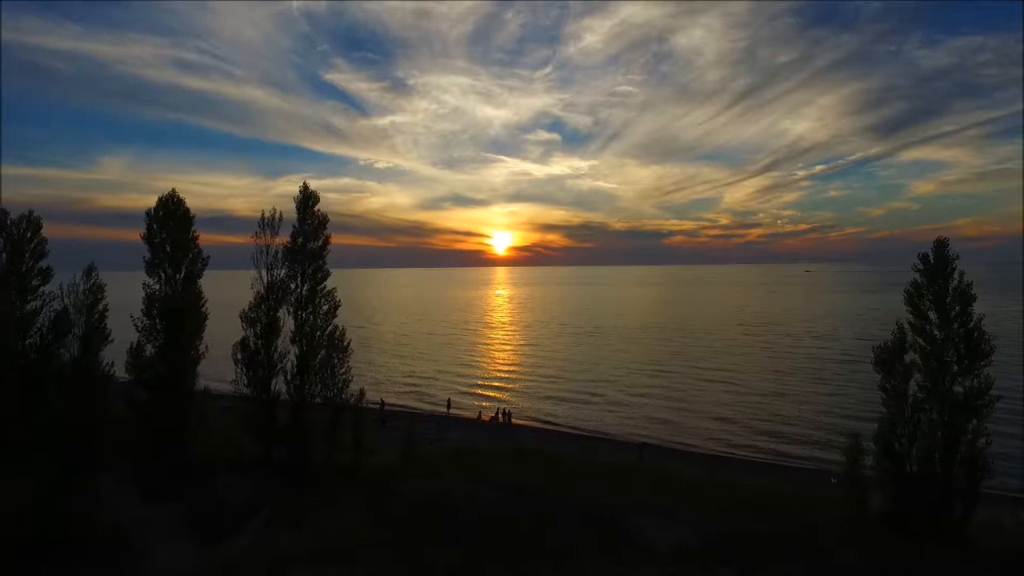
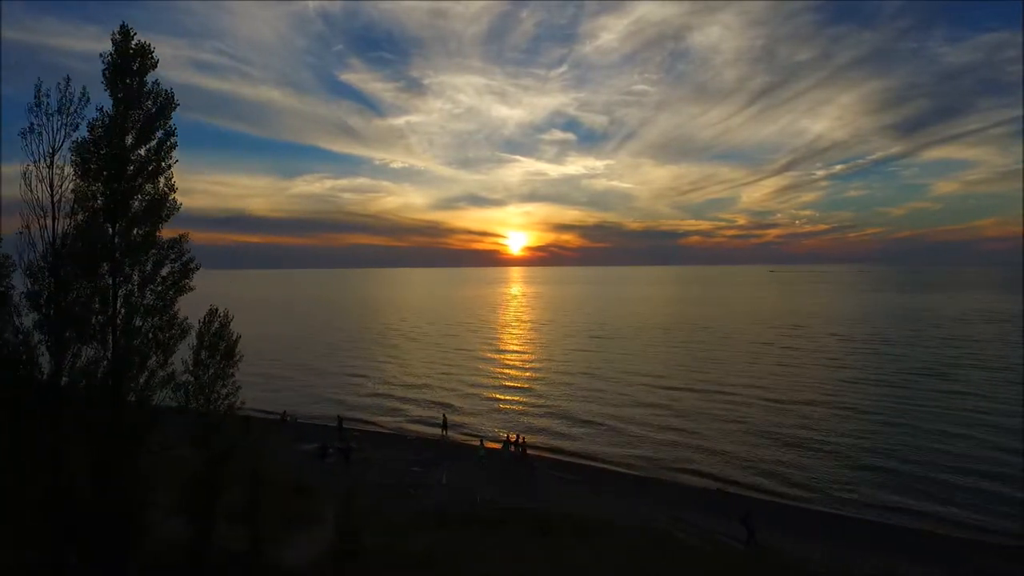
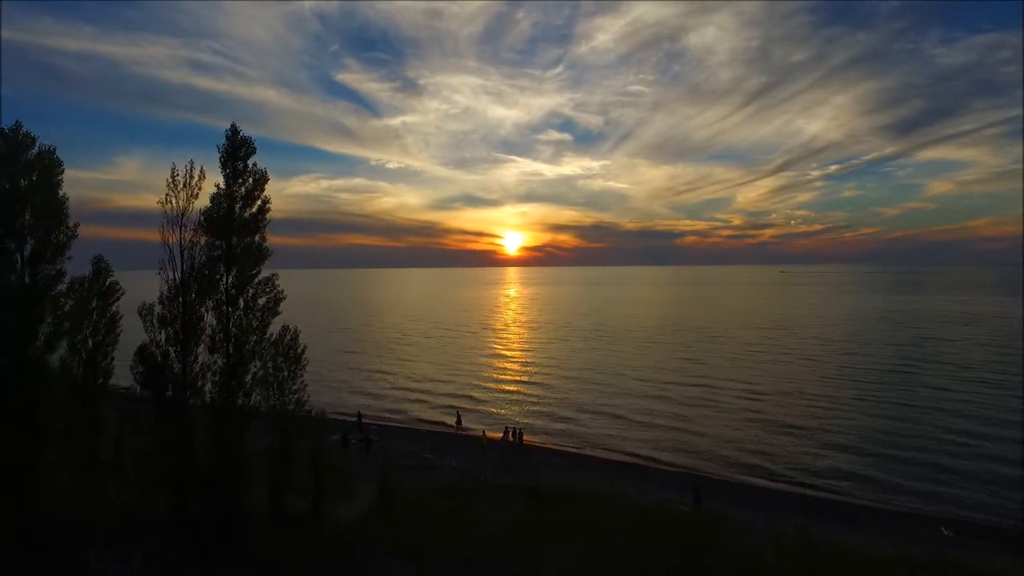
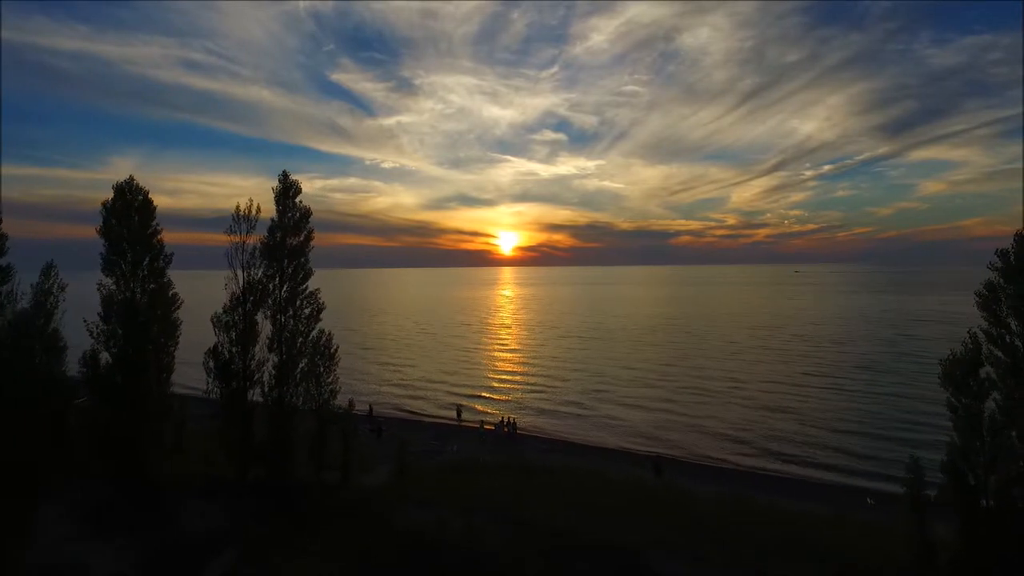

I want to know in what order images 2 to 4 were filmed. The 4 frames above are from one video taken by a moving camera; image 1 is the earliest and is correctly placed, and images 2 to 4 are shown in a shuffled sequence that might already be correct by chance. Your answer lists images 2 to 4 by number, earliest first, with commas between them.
4, 3, 2
